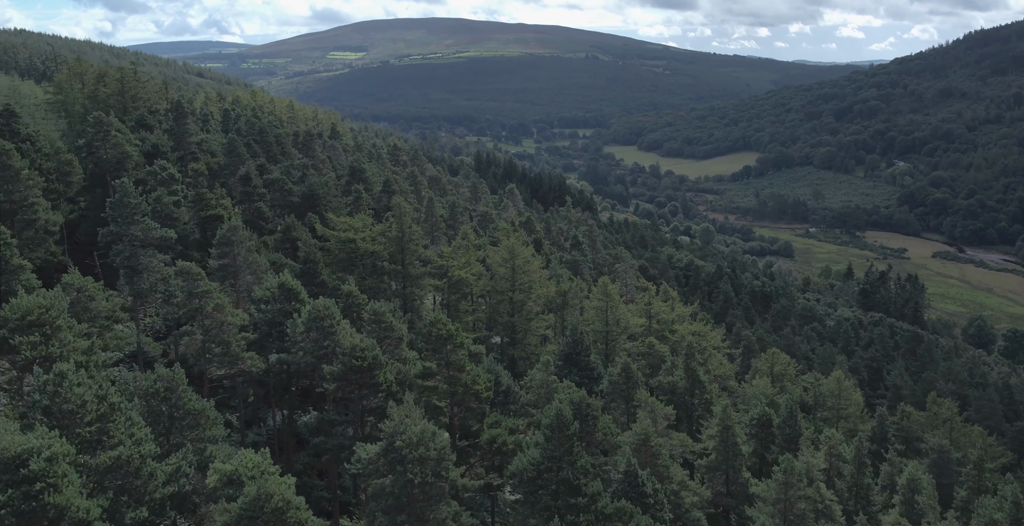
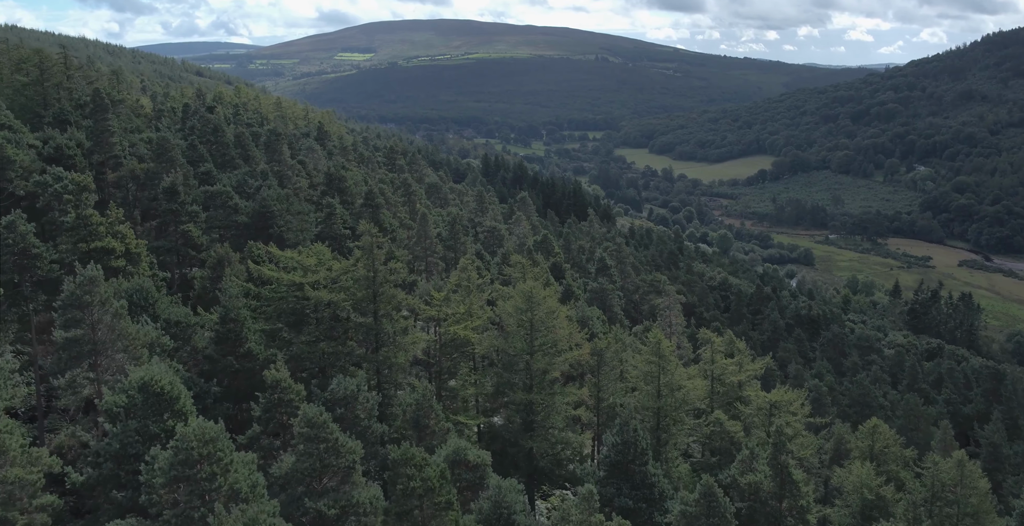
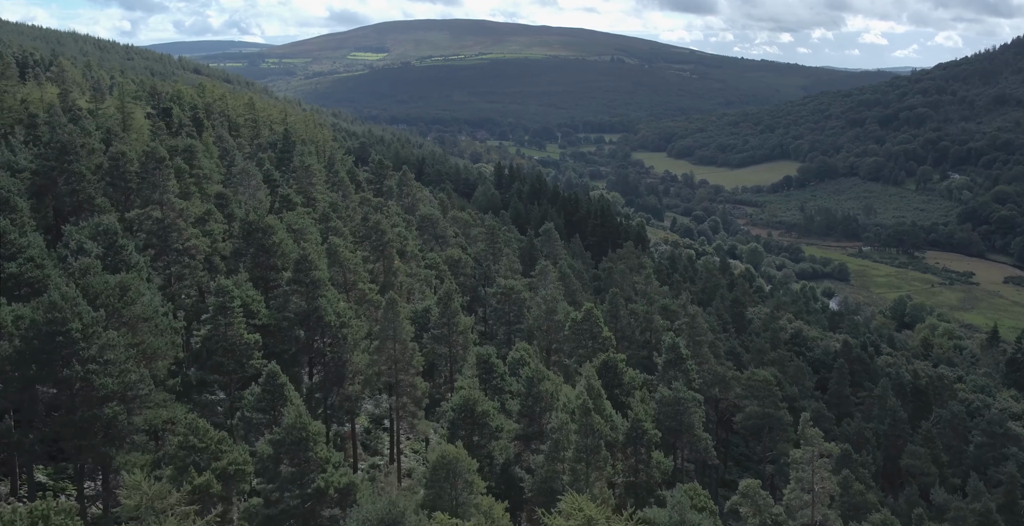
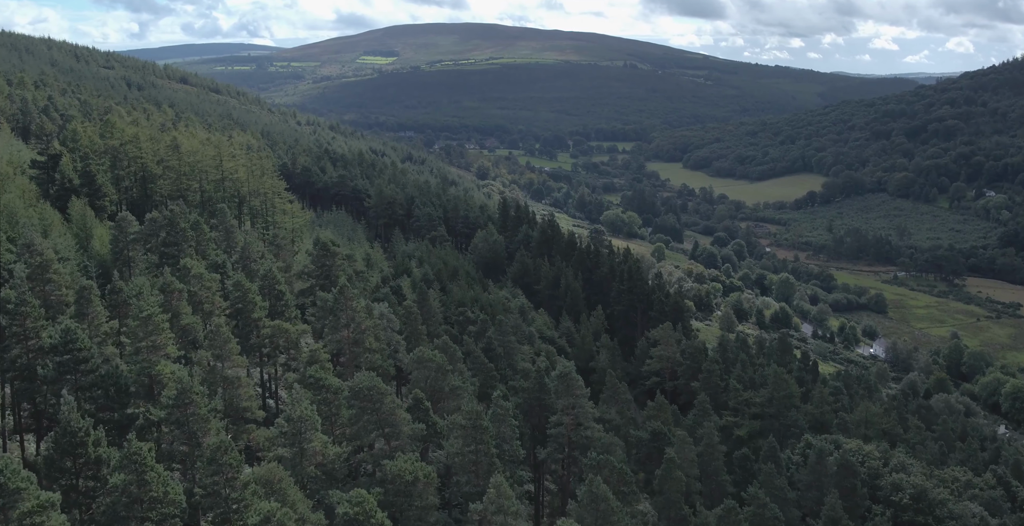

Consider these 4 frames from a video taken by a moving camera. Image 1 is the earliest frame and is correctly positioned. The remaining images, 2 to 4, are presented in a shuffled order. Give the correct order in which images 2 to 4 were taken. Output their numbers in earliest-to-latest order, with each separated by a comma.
2, 3, 4
